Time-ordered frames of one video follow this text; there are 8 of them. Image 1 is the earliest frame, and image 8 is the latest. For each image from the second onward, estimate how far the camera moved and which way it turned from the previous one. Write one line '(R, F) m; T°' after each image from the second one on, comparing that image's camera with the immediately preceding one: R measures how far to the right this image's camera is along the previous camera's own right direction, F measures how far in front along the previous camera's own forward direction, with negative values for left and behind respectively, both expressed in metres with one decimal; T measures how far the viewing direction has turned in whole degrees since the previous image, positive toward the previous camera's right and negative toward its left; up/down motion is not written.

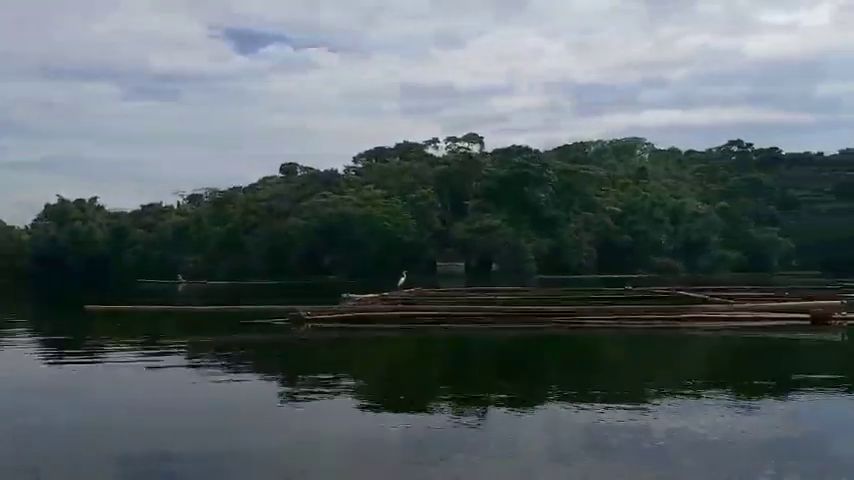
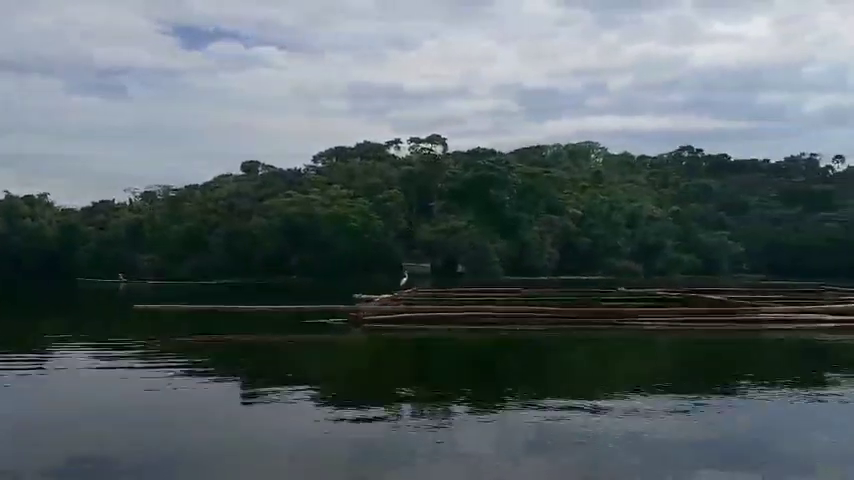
(-0.6, +0.1) m; +4°
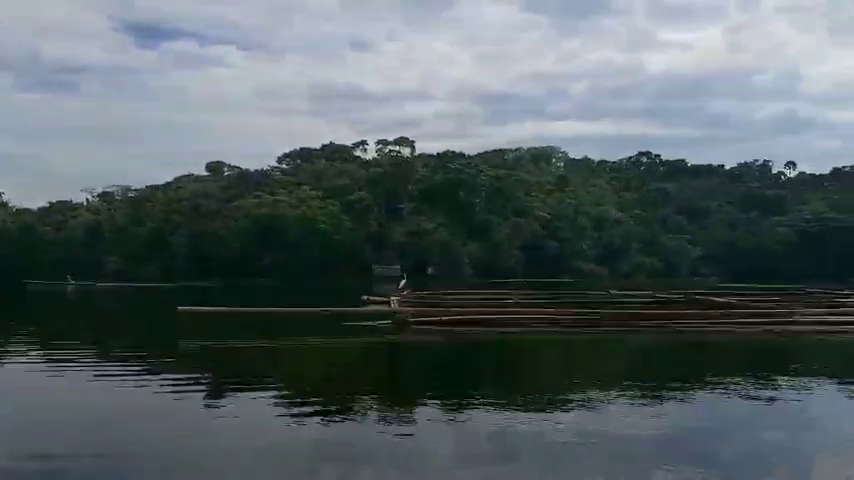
(-0.6, +0.1) m; +3°
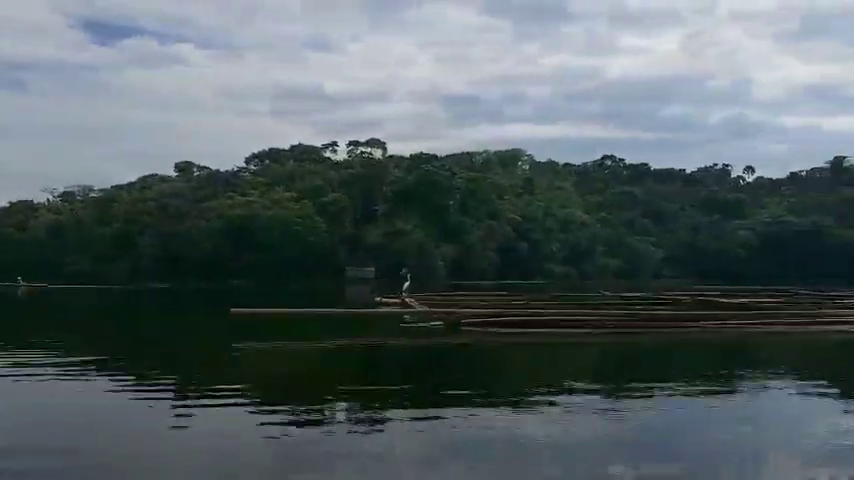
(-0.6, +0.1) m; +3°
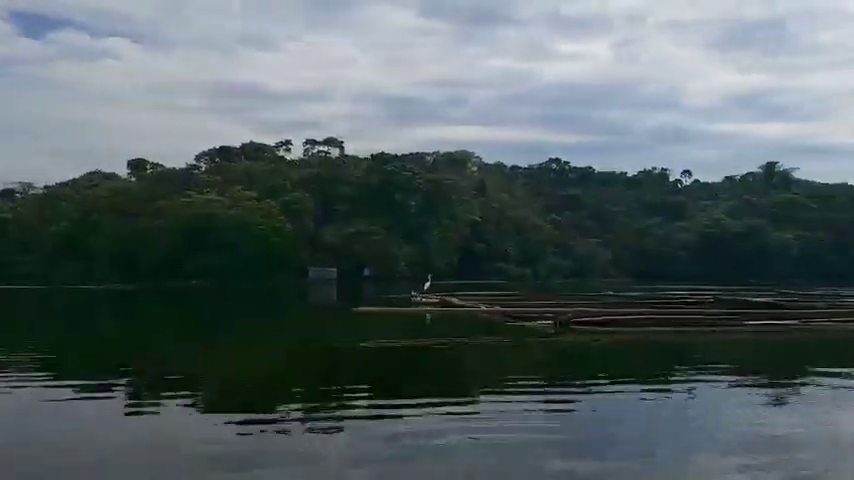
(-1.1, 0.0) m; +5°
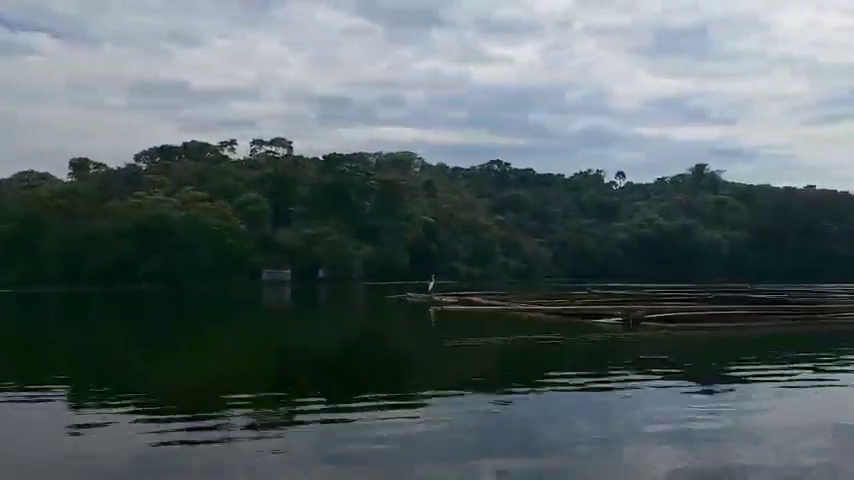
(-1.0, 0.0) m; +5°
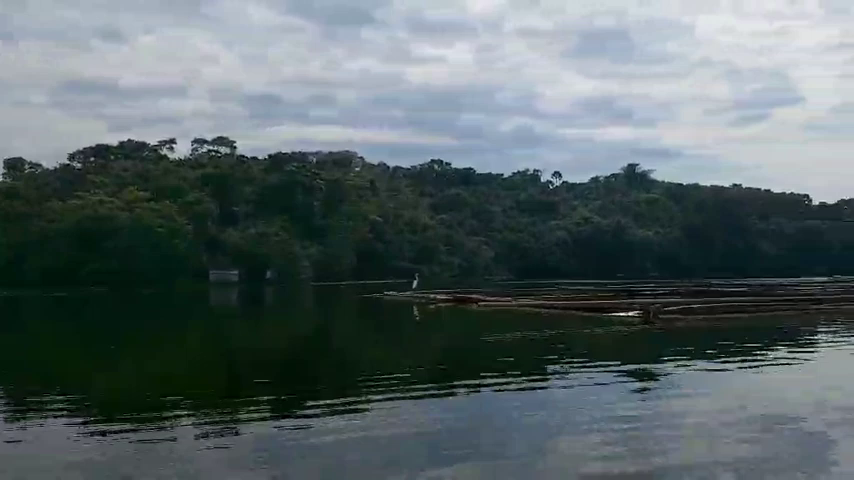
(-0.6, -0.2) m; +5°
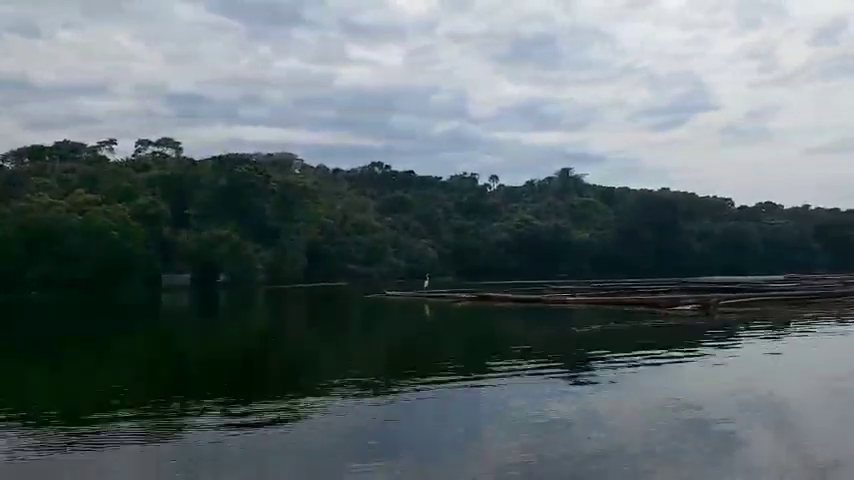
(-1.0, -0.3) m; +5°
